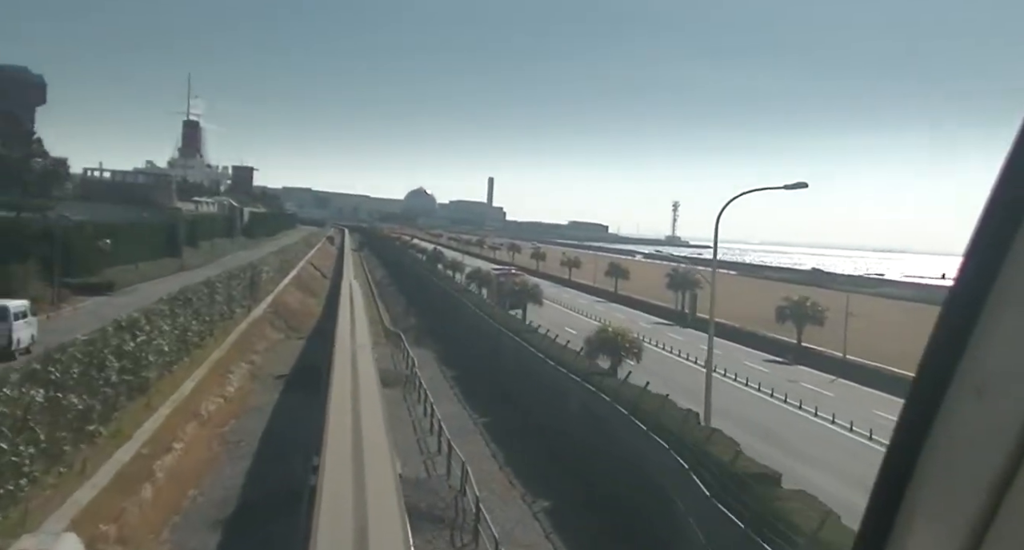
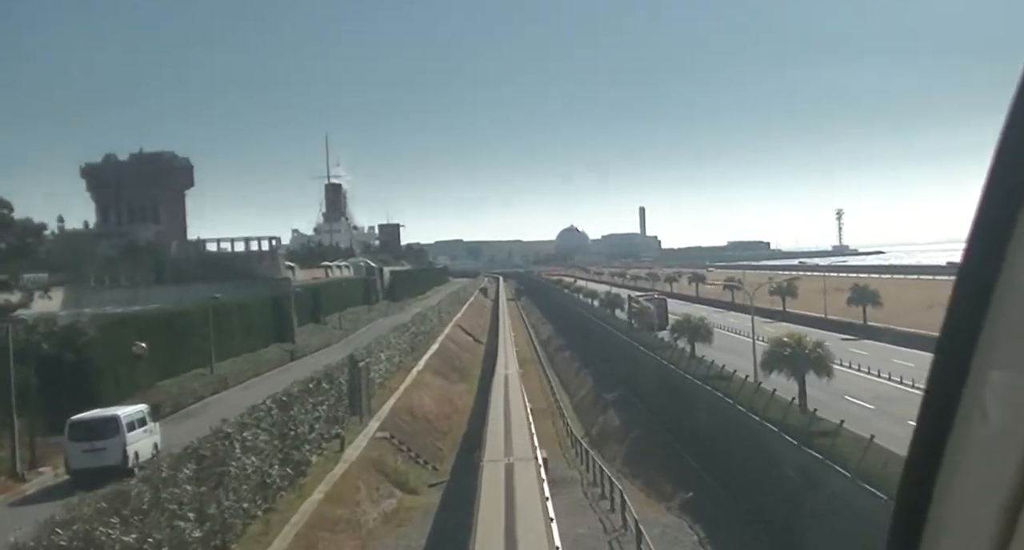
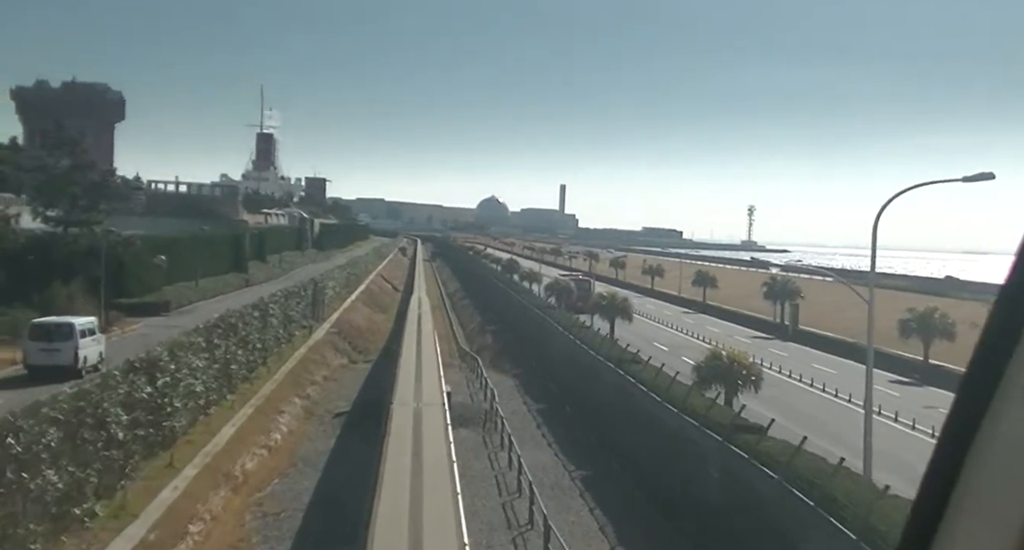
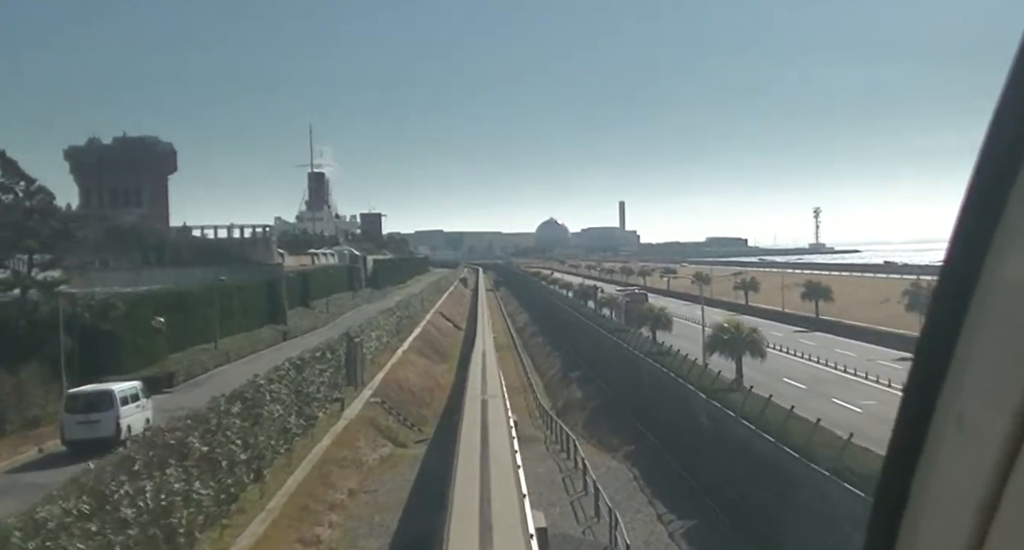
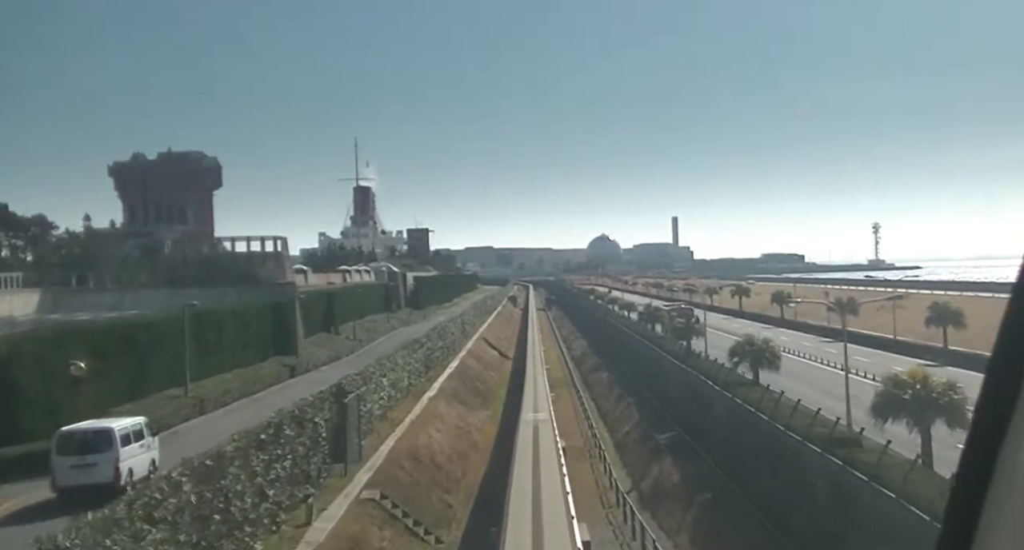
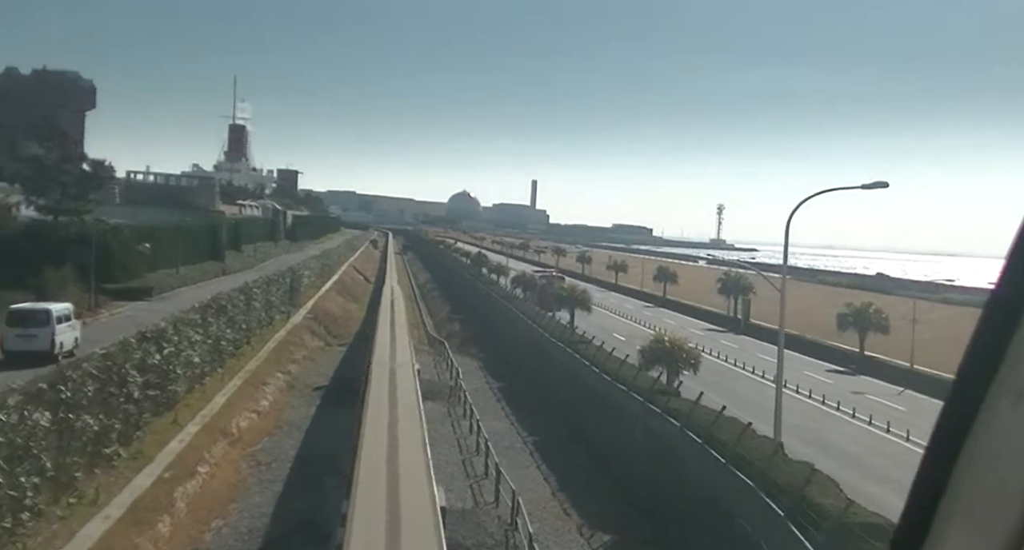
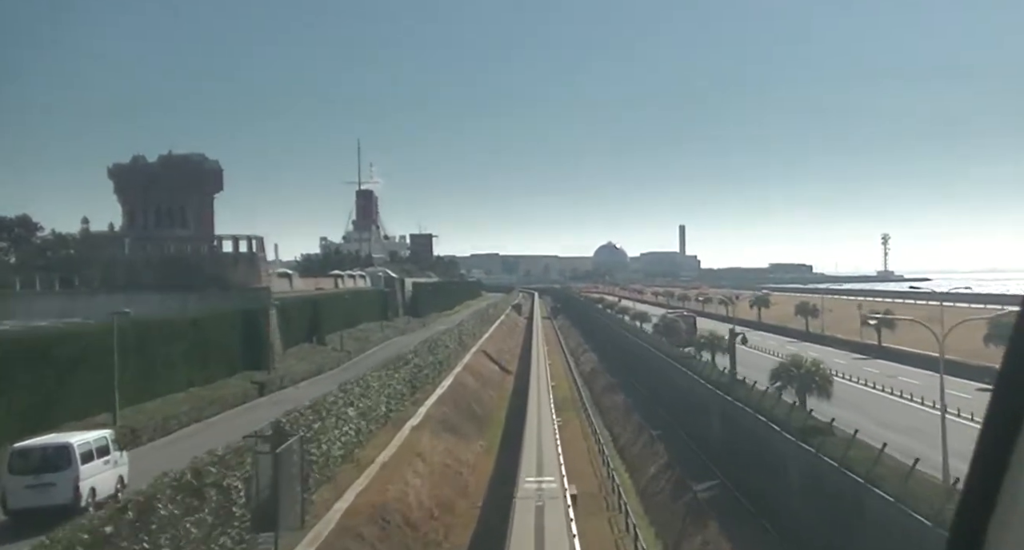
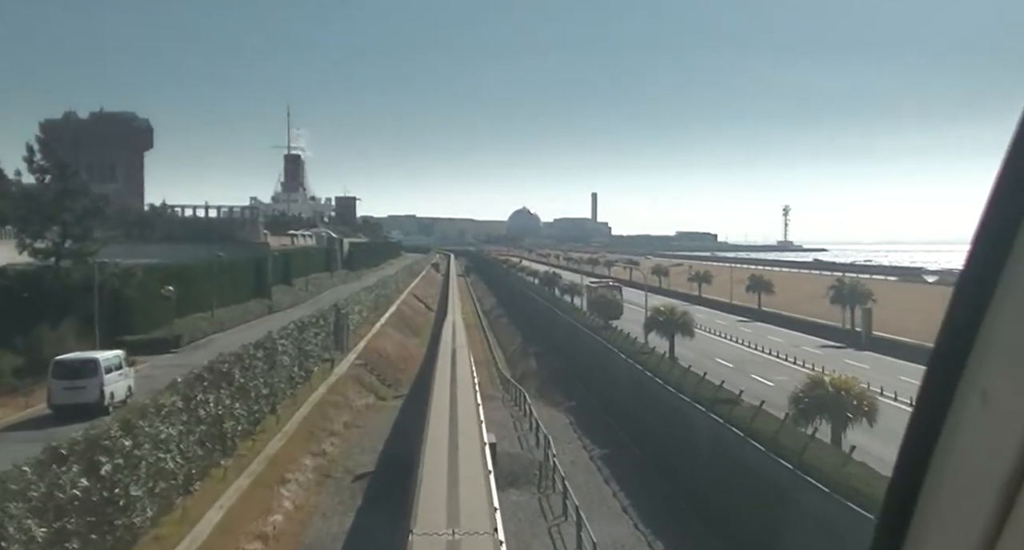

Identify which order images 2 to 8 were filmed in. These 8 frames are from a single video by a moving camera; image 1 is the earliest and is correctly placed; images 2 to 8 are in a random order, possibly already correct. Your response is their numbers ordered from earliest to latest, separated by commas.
6, 3, 8, 4, 2, 5, 7
